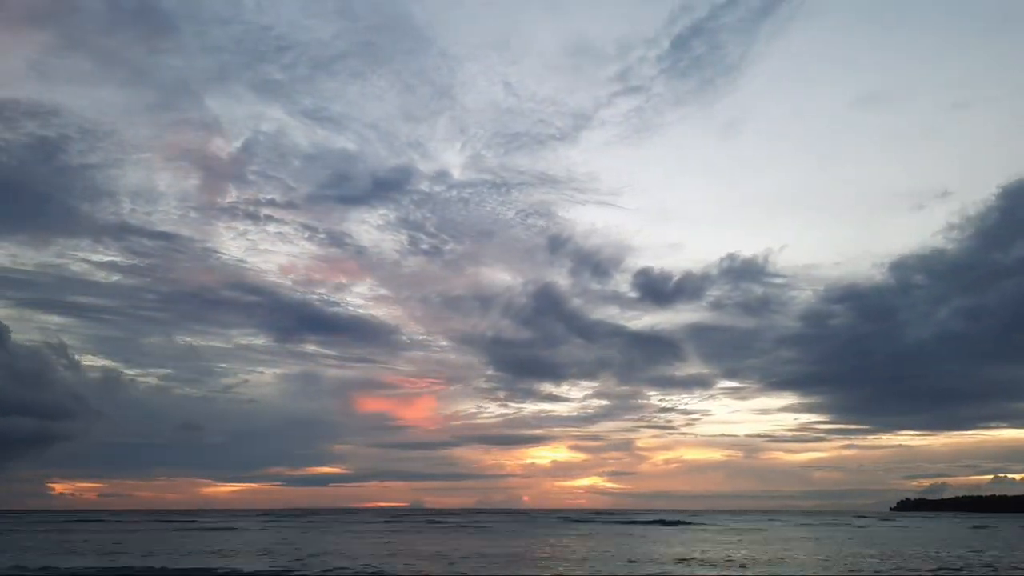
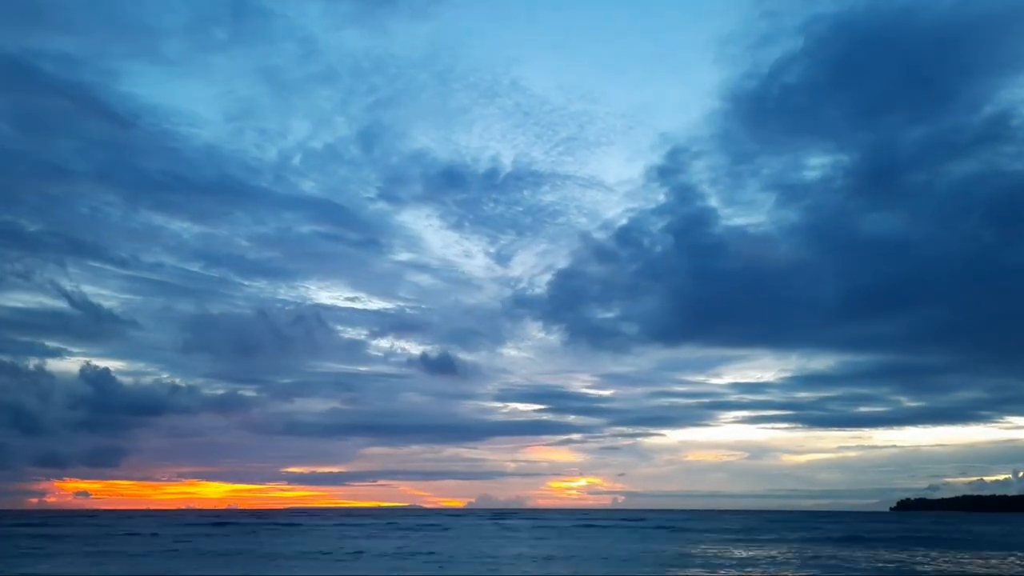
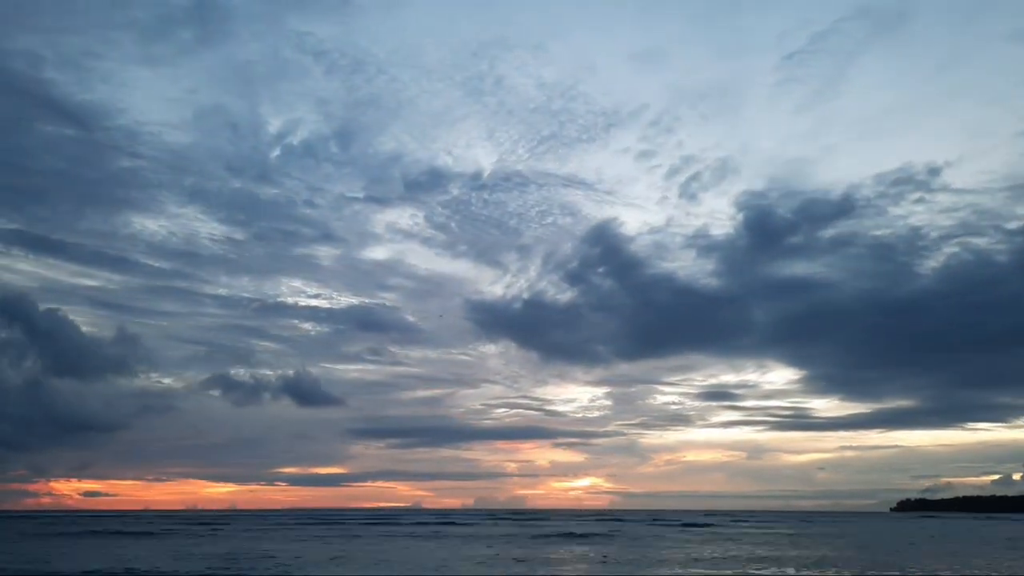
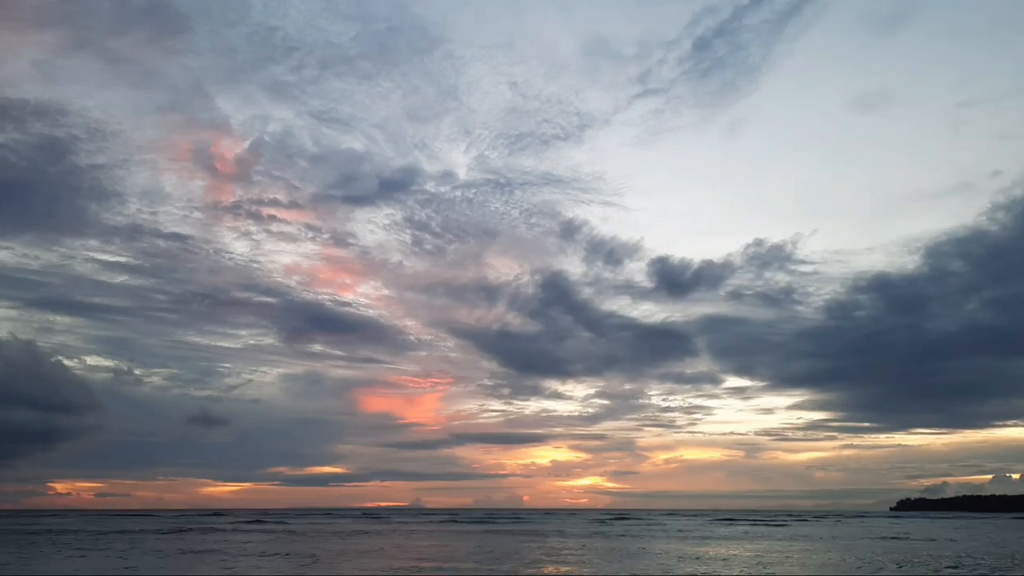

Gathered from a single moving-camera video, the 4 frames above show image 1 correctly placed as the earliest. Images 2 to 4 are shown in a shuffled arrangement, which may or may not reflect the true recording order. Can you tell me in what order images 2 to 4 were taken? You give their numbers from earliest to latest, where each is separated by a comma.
4, 3, 2
